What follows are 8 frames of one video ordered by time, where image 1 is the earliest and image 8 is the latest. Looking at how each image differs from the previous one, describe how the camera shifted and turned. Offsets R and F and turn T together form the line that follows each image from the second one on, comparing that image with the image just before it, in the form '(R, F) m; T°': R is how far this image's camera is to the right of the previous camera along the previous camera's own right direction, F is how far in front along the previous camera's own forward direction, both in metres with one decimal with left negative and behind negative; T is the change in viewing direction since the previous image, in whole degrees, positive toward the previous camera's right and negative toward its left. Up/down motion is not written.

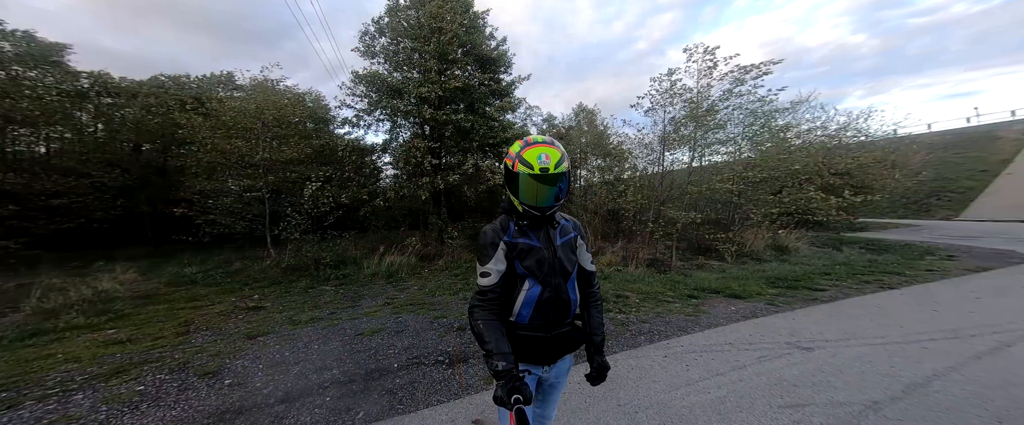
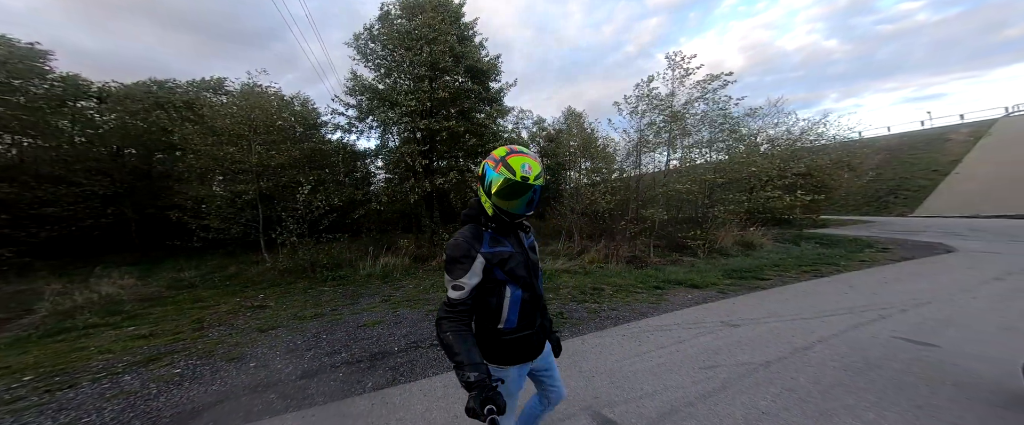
(+0.1, -0.7) m; +1°
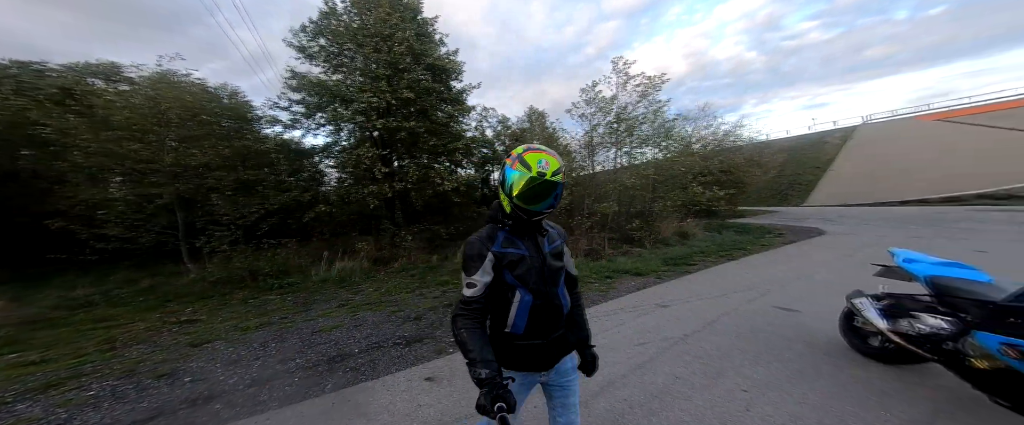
(+0.1, -0.3) m; +6°
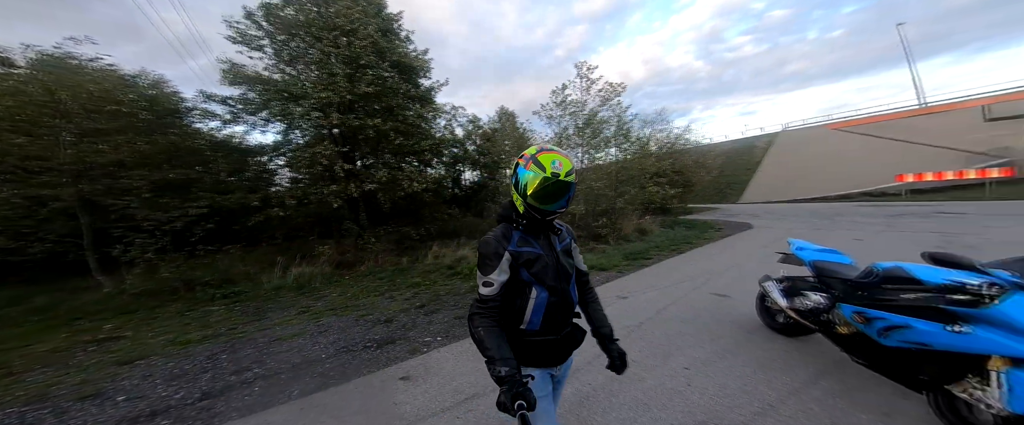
(0.0, -0.2) m; +5°
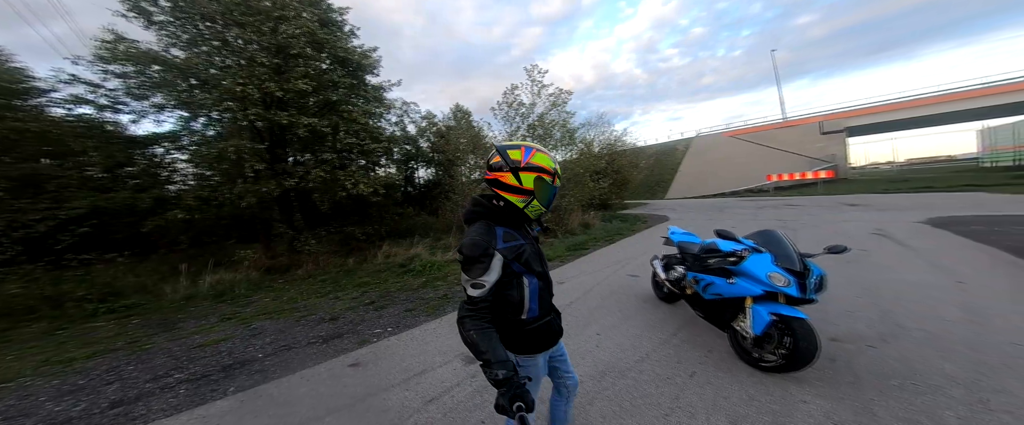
(+0.2, -0.4) m; +6°
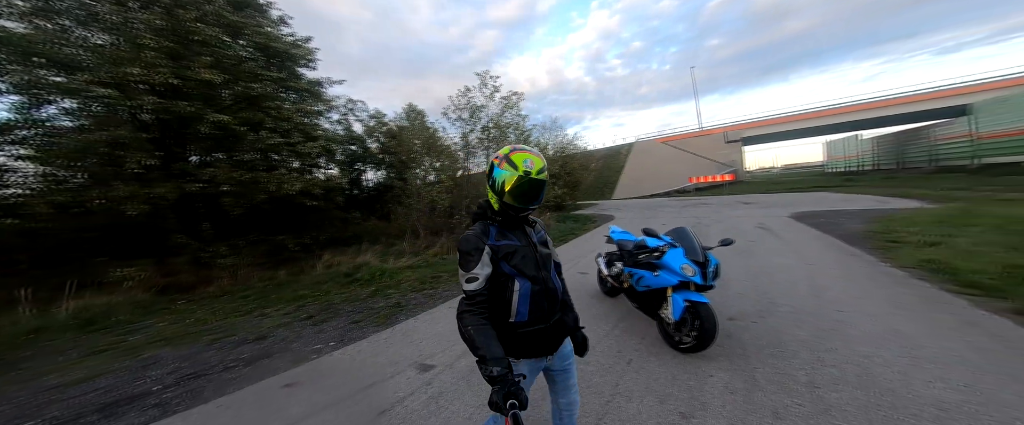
(+0.1, -0.1) m; +7°
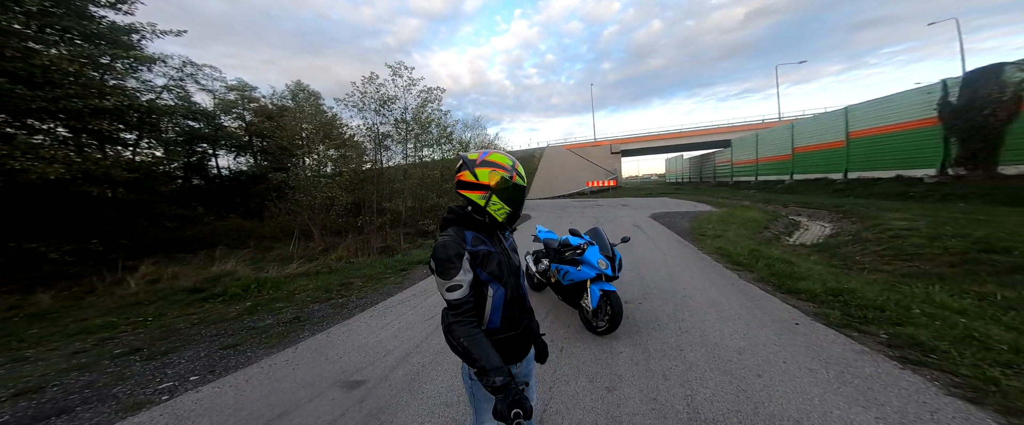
(-1.0, 0.0) m; +20°
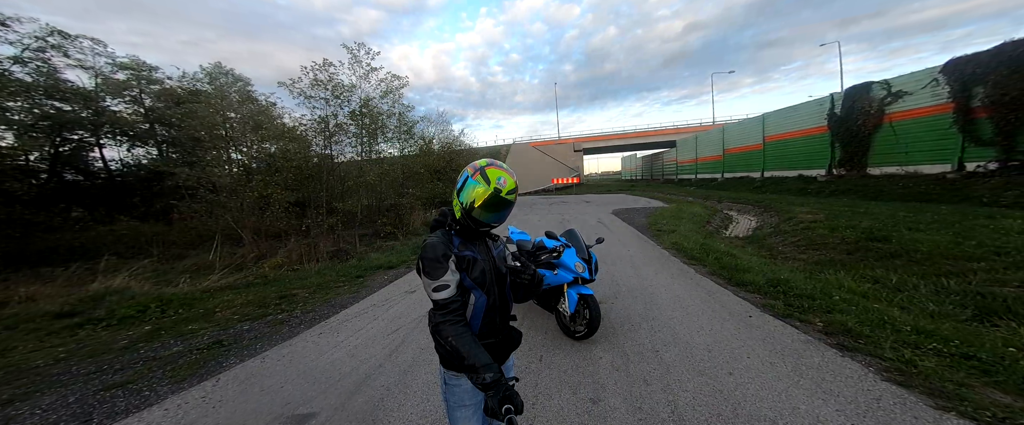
(-0.3, +0.5) m; +8°
